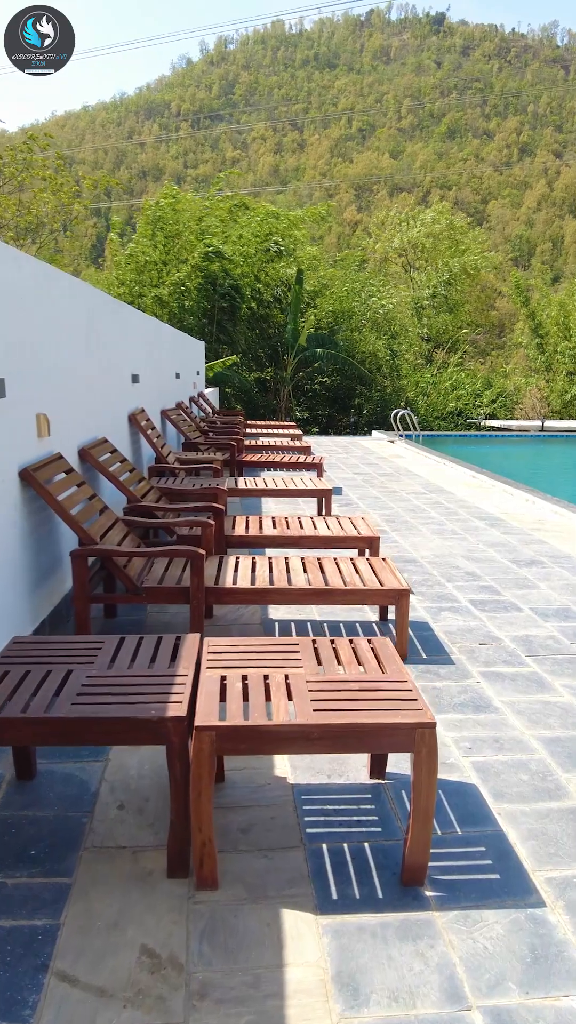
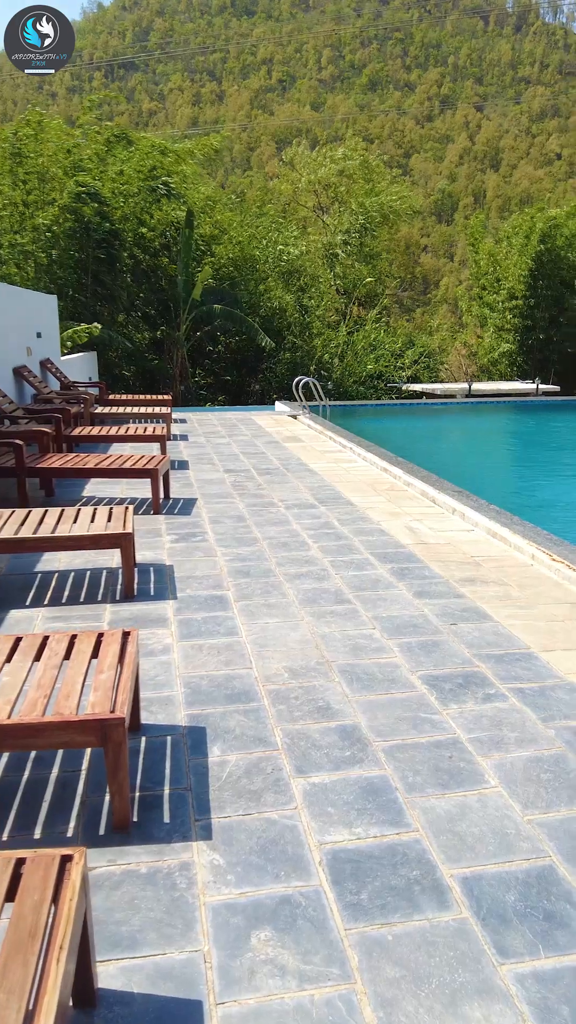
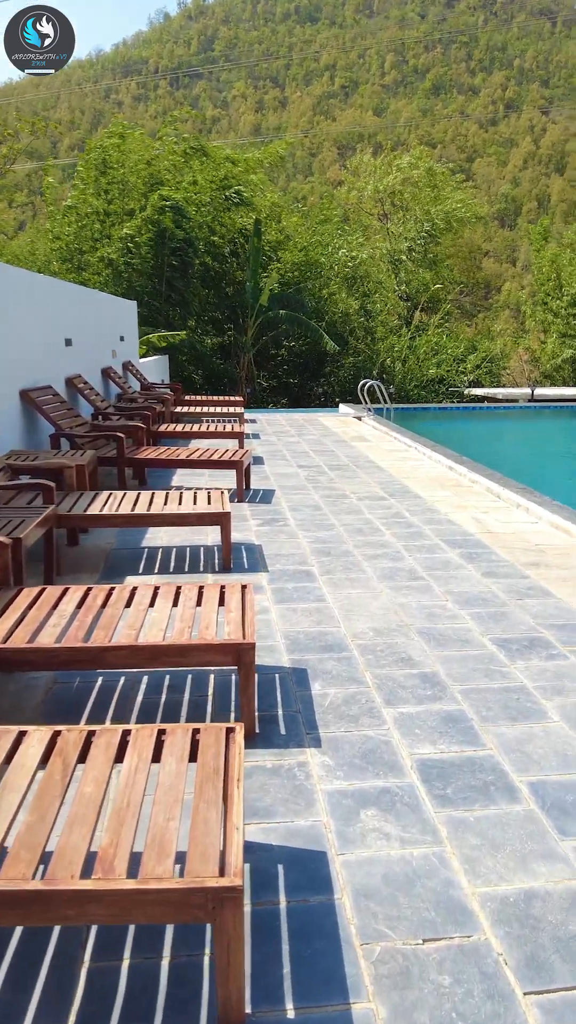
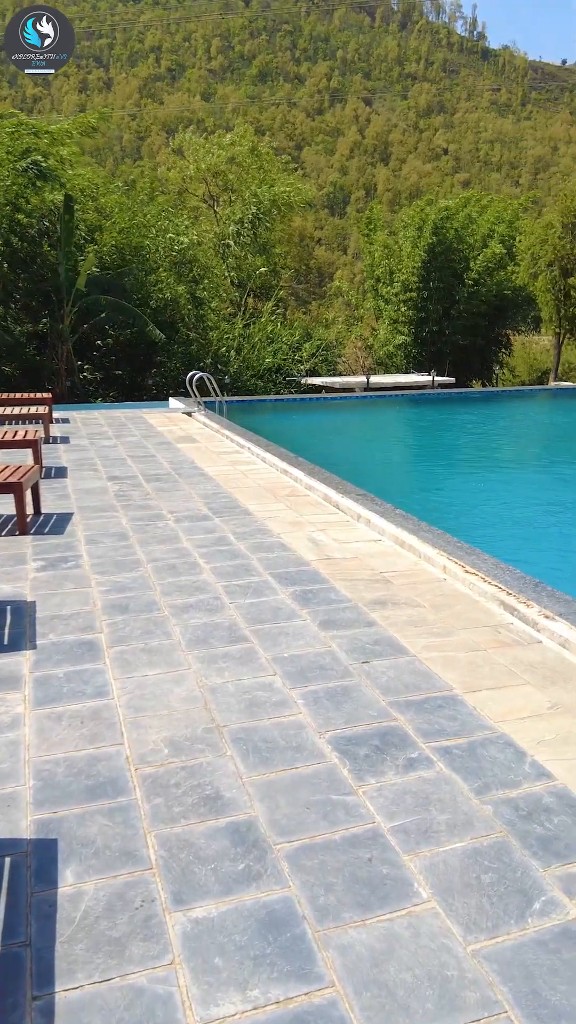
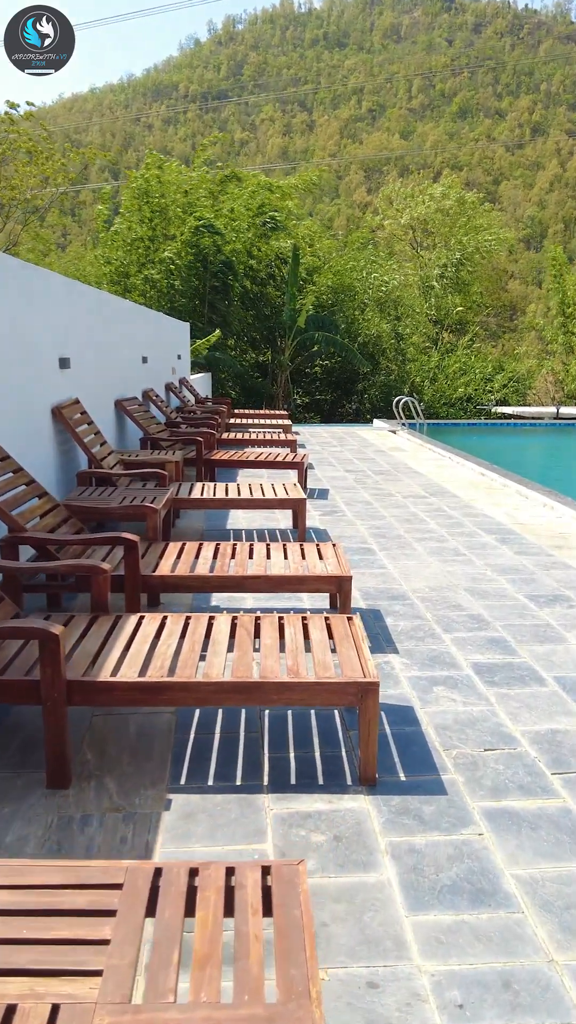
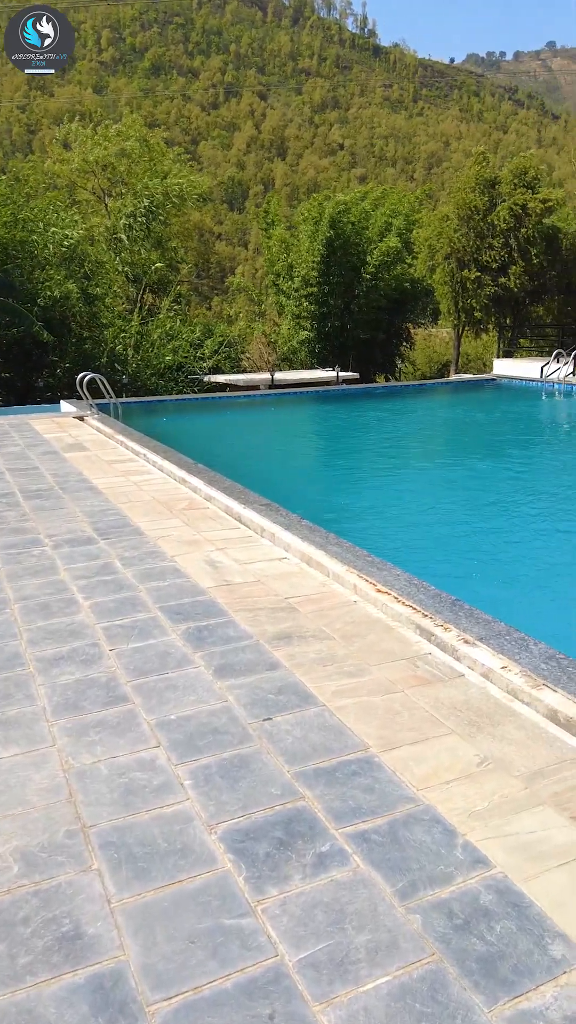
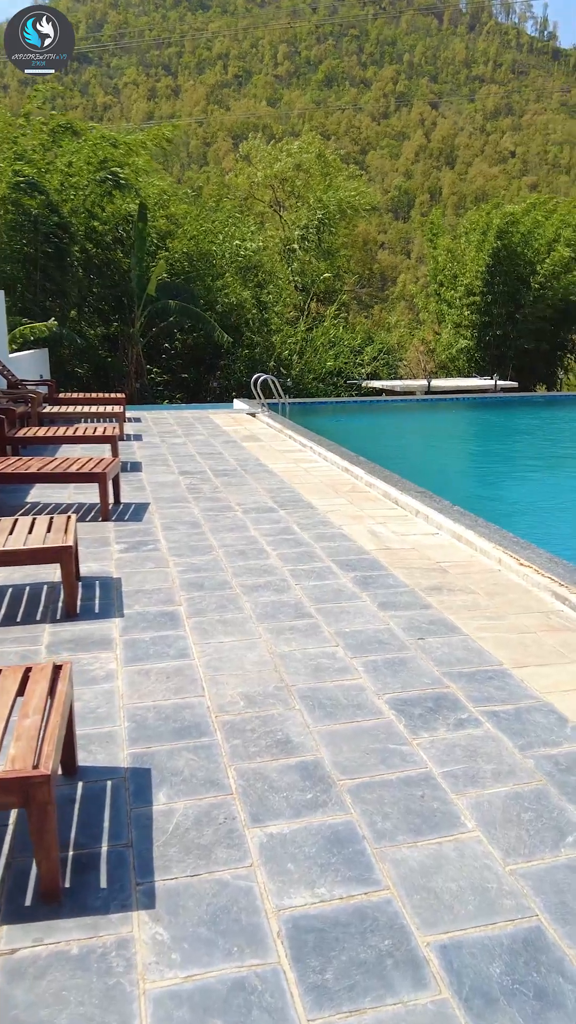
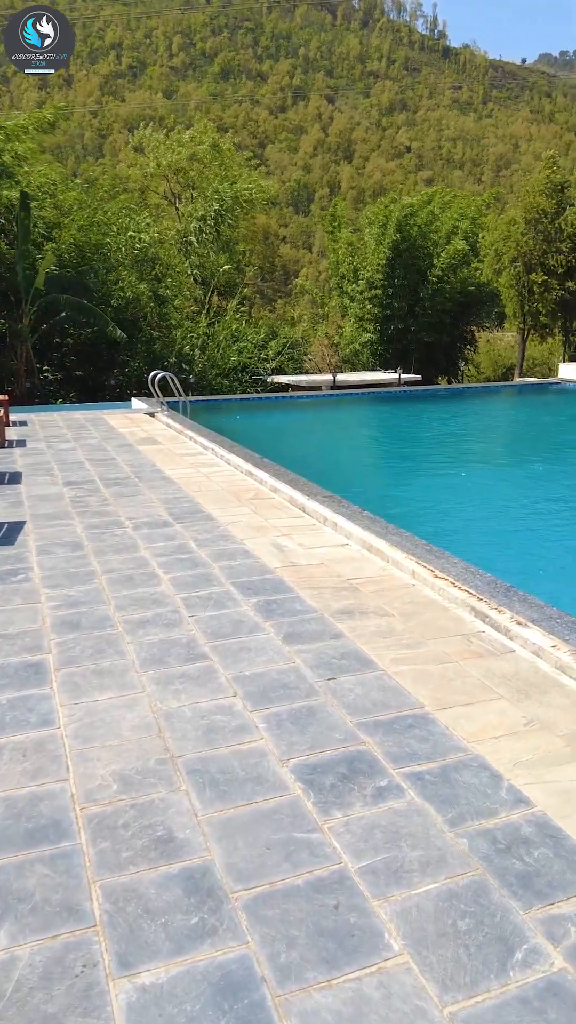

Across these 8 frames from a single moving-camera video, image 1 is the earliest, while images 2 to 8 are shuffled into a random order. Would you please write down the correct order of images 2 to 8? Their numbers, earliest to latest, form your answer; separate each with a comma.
5, 3, 2, 7, 4, 8, 6
